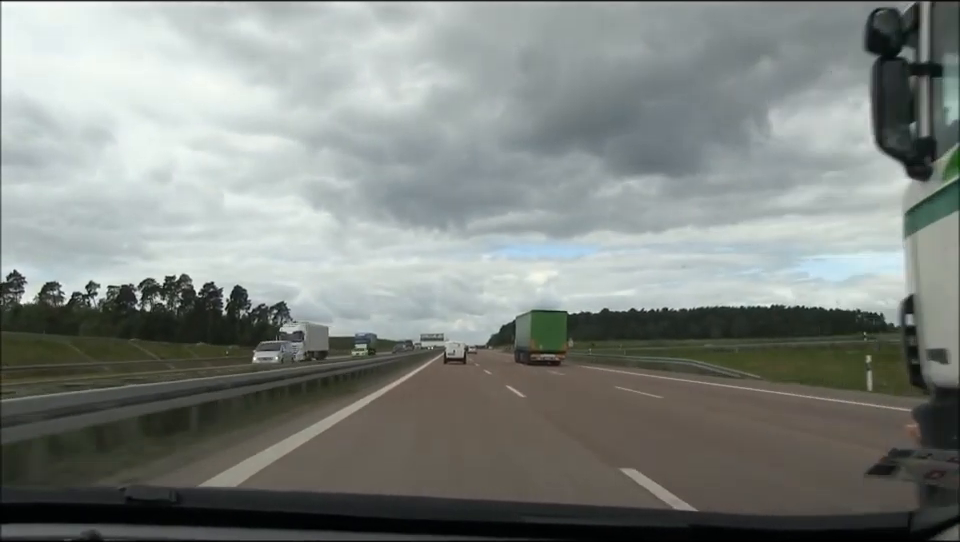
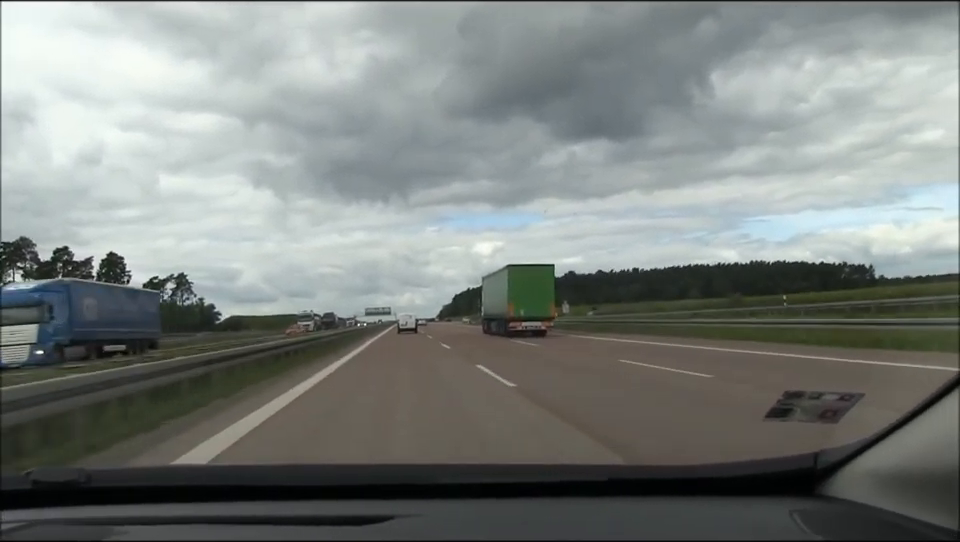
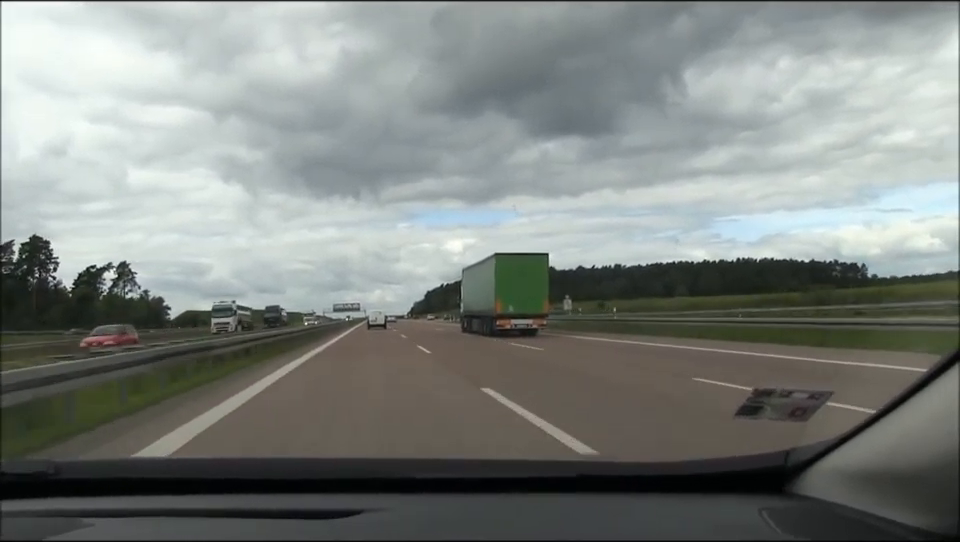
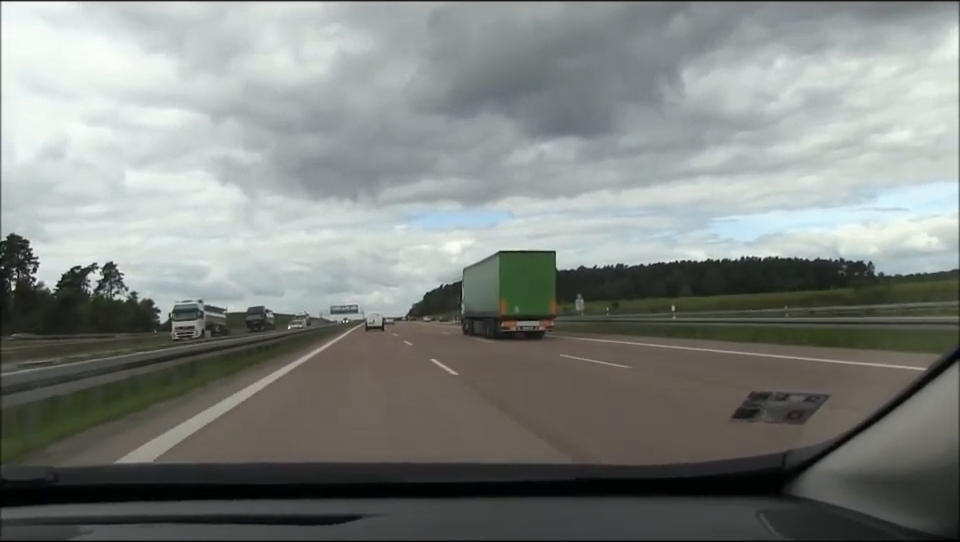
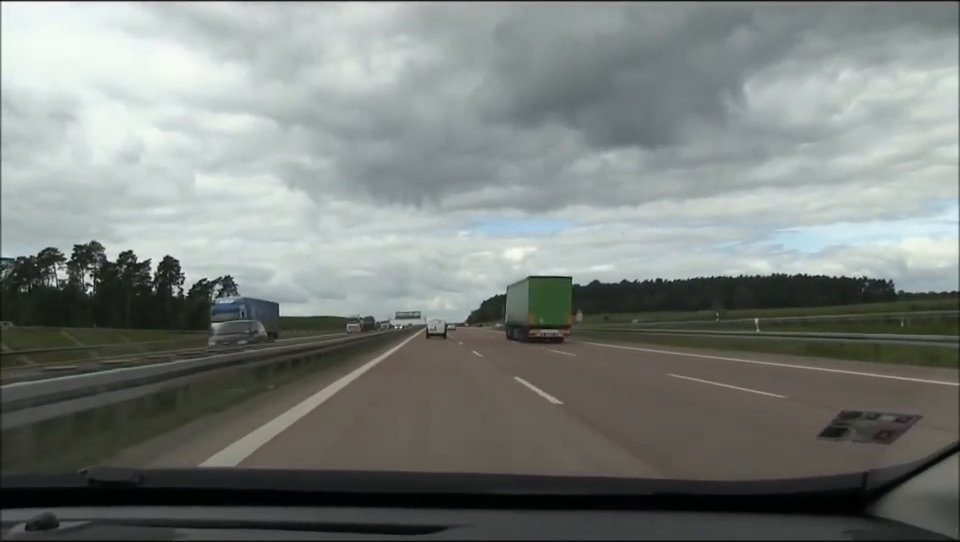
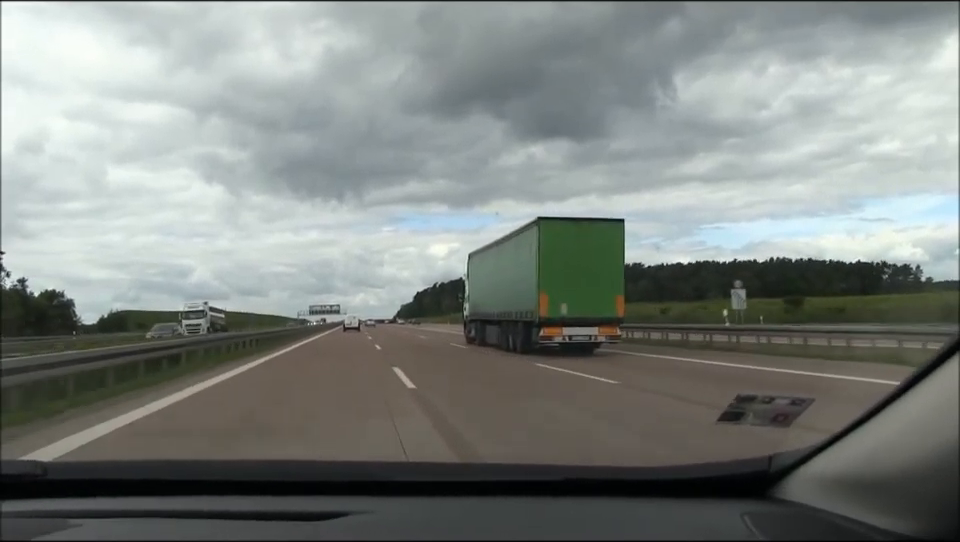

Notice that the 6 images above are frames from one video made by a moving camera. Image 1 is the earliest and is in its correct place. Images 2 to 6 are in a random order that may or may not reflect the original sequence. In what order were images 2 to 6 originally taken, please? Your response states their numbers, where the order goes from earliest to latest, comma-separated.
5, 2, 3, 4, 6
